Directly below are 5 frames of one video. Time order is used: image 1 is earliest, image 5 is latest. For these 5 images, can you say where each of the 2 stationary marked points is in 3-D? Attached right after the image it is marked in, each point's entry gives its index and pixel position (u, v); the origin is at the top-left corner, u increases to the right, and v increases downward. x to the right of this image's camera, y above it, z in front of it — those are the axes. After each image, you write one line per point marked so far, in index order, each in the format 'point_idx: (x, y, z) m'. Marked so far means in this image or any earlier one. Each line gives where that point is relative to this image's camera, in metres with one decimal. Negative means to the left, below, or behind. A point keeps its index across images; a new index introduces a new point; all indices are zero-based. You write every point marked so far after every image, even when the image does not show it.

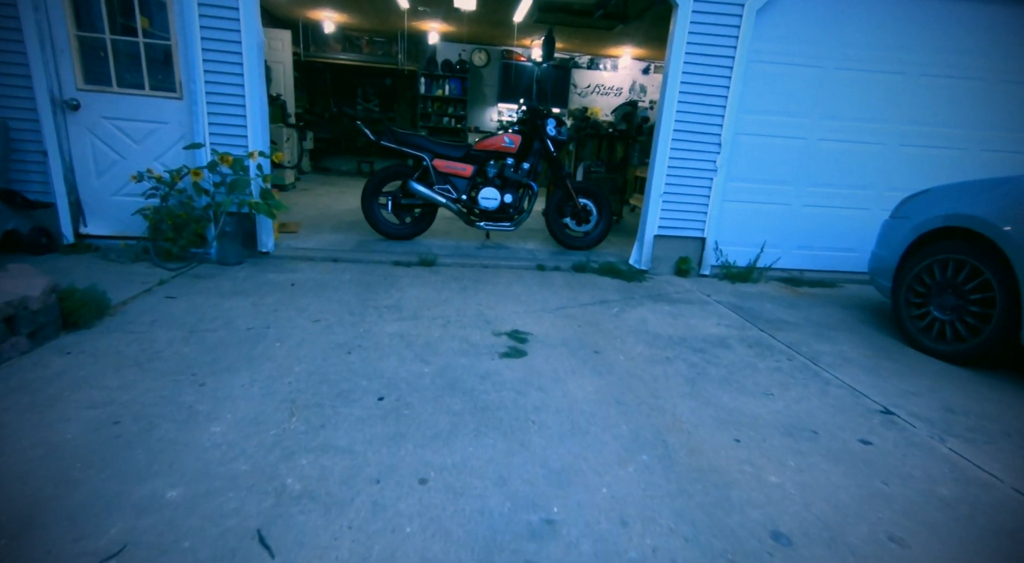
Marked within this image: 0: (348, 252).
0: (-1.4, +0.3, +5.0) m
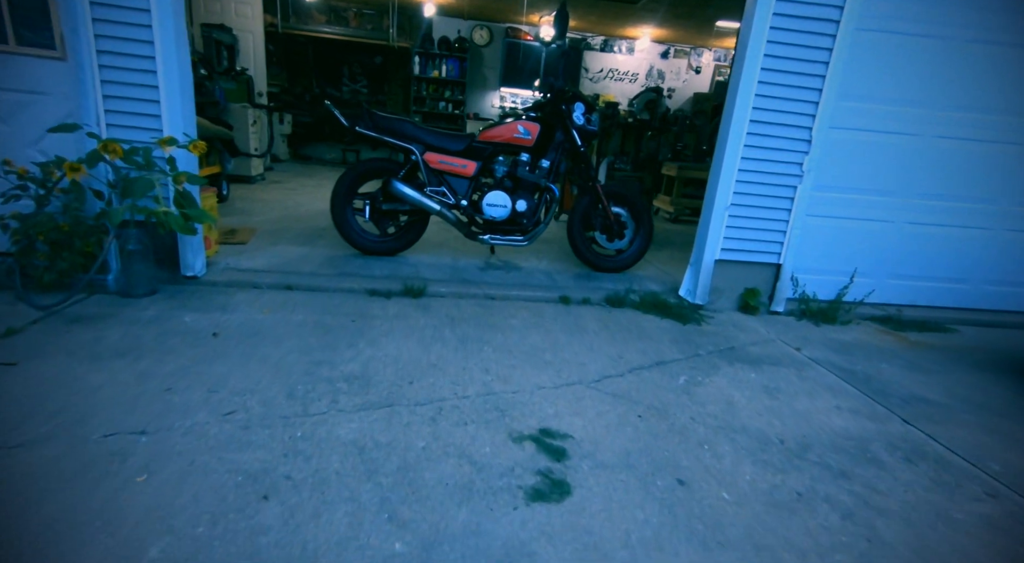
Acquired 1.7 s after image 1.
0: (-1.3, 0.0, +3.7) m
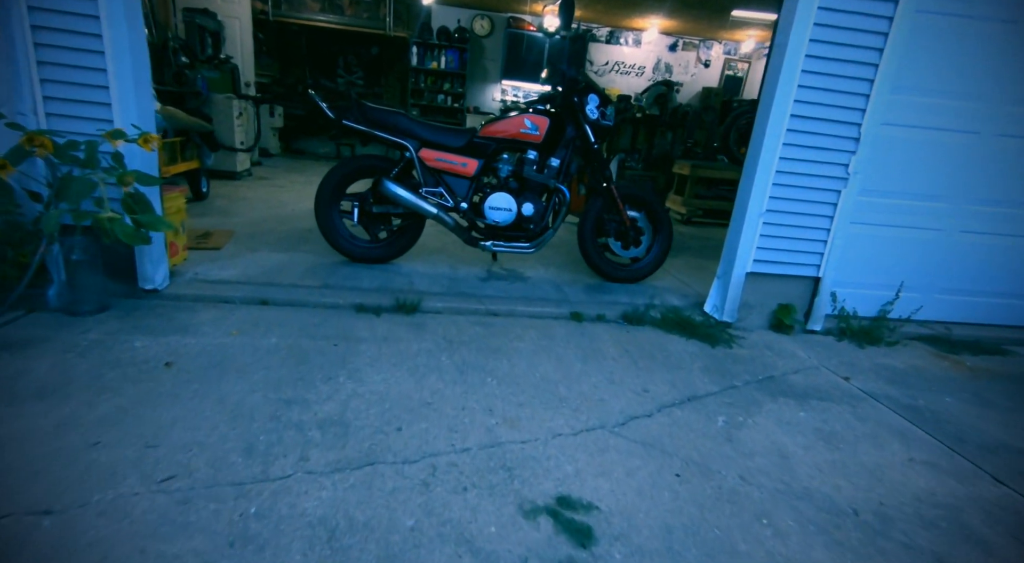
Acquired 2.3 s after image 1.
0: (-1.3, 0.0, +3.3) m
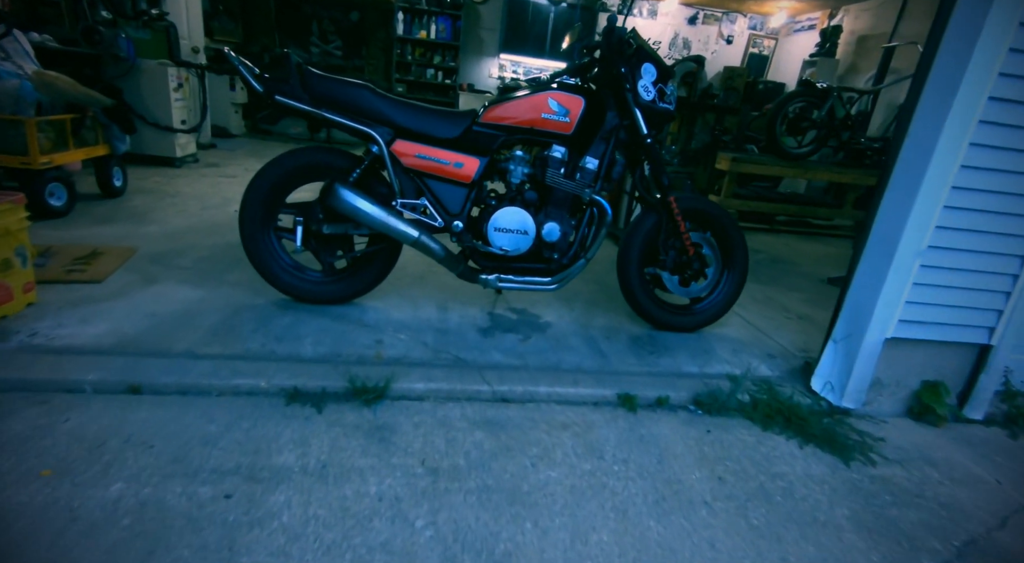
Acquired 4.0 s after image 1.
0: (-1.2, -0.3, +2.1) m
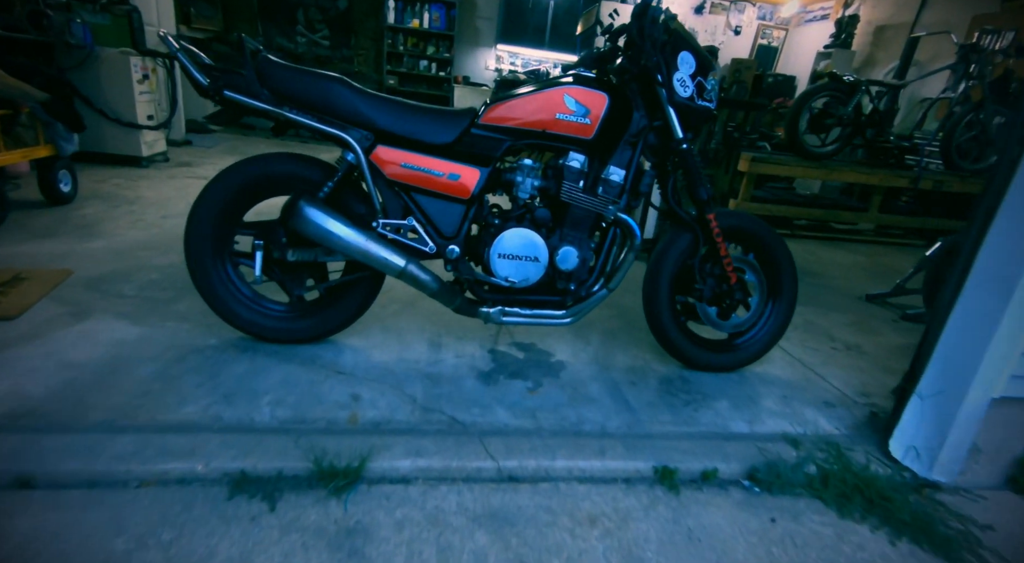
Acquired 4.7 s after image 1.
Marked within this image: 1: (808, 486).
0: (-1.2, -0.4, +1.6) m
1: (+0.9, -0.6, +1.8) m
